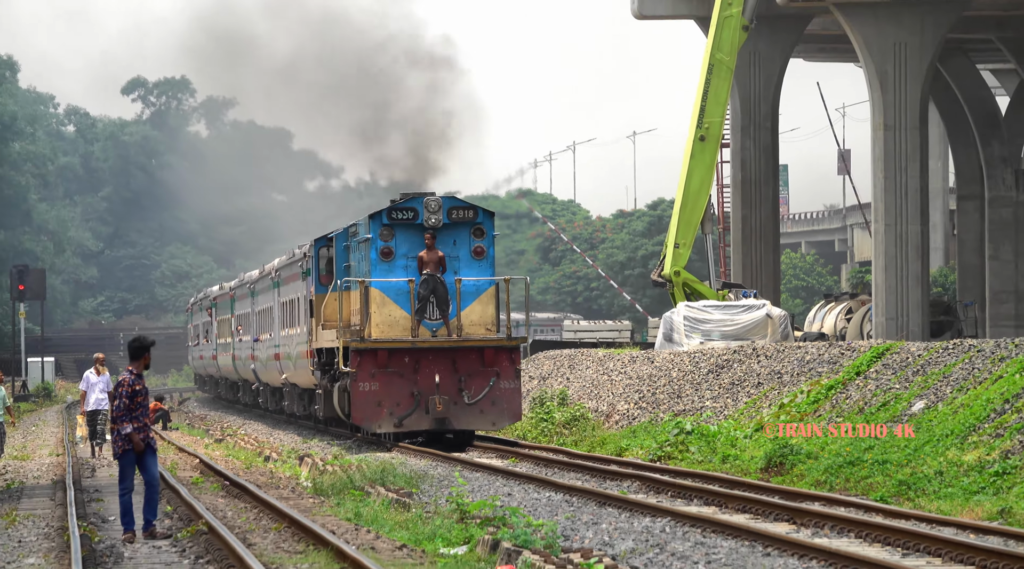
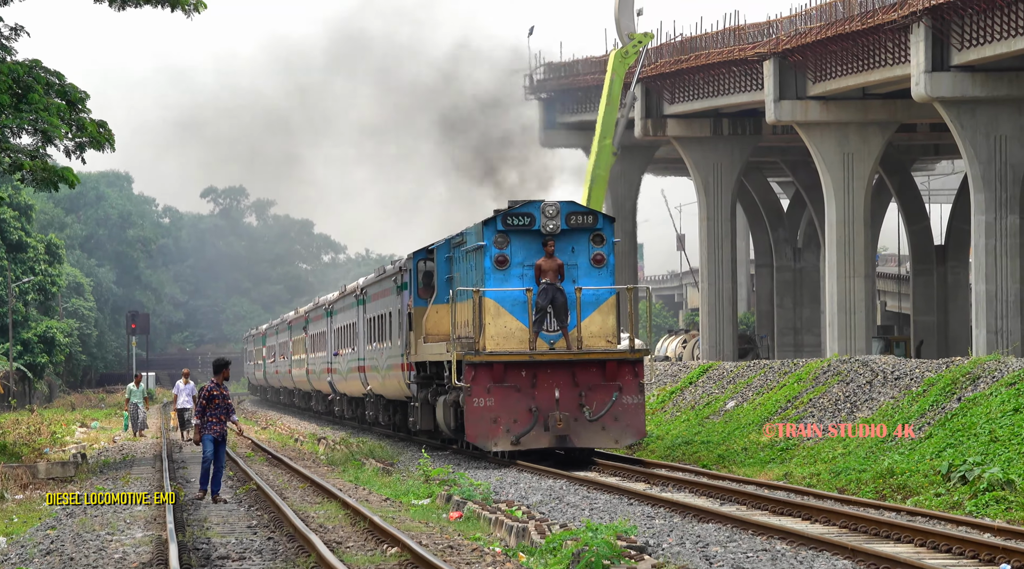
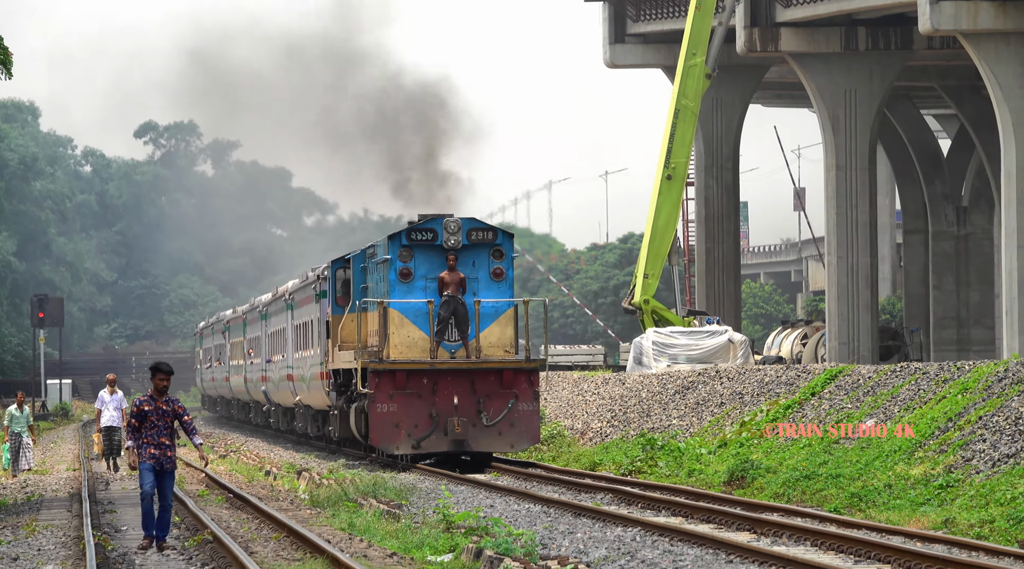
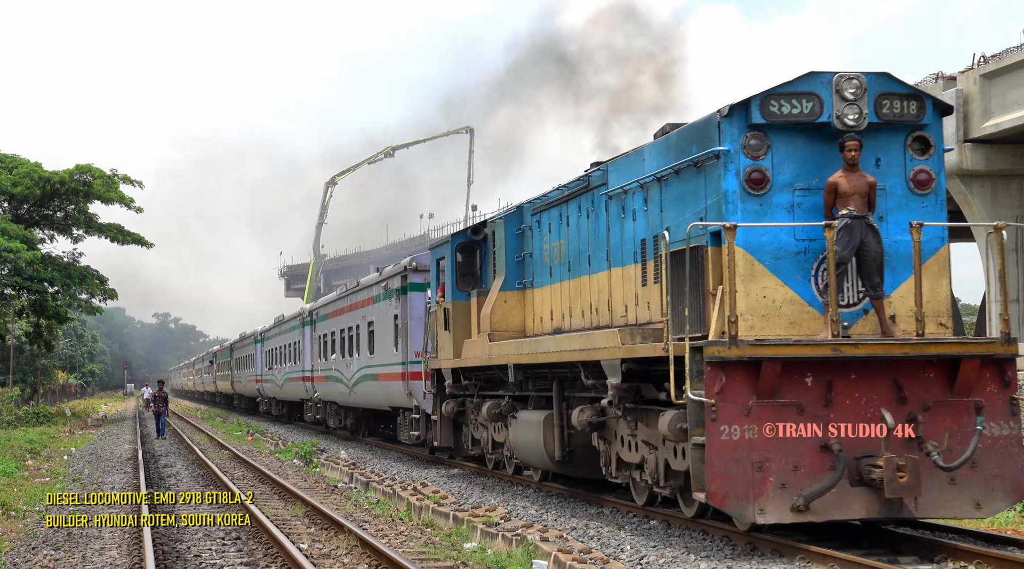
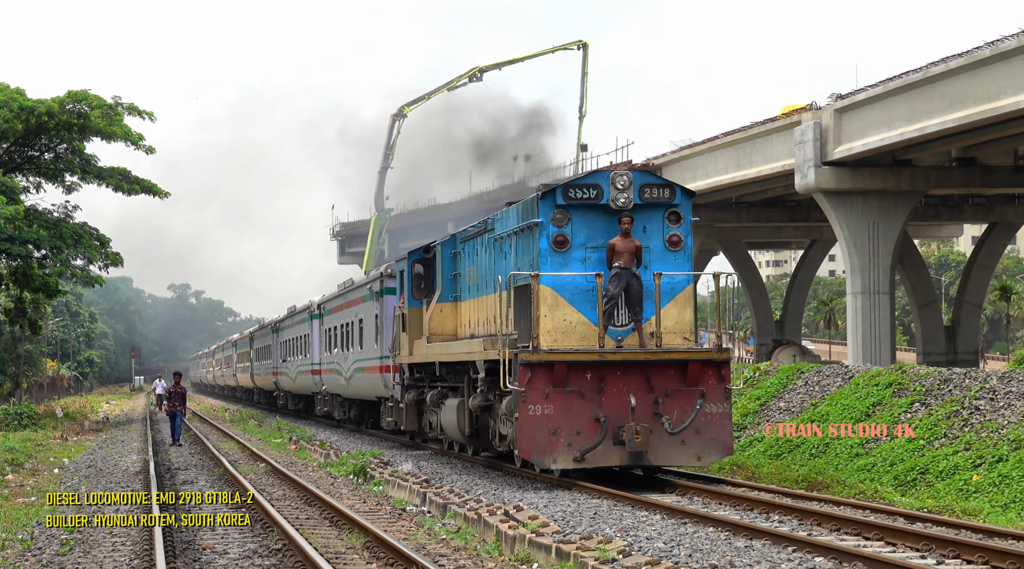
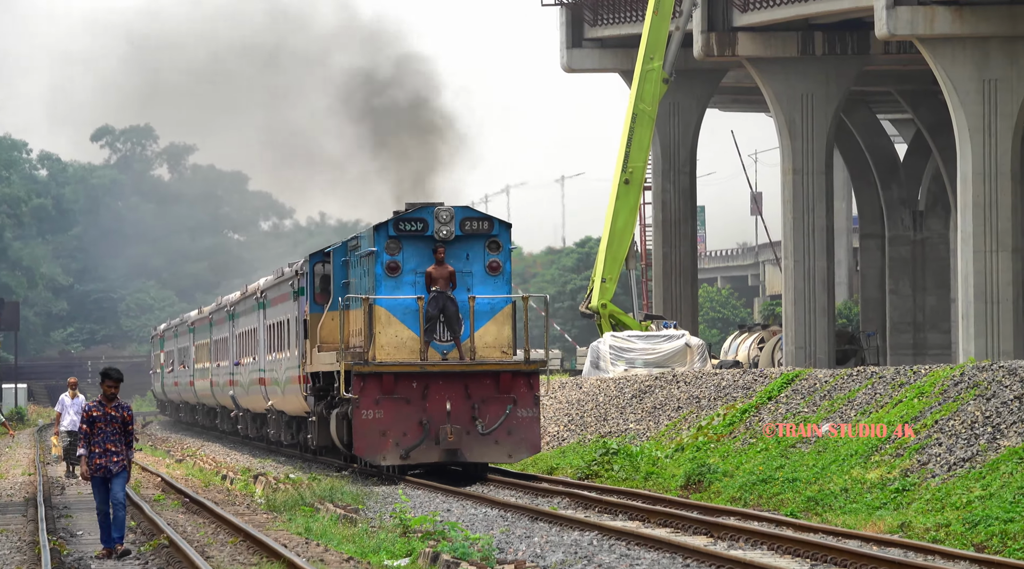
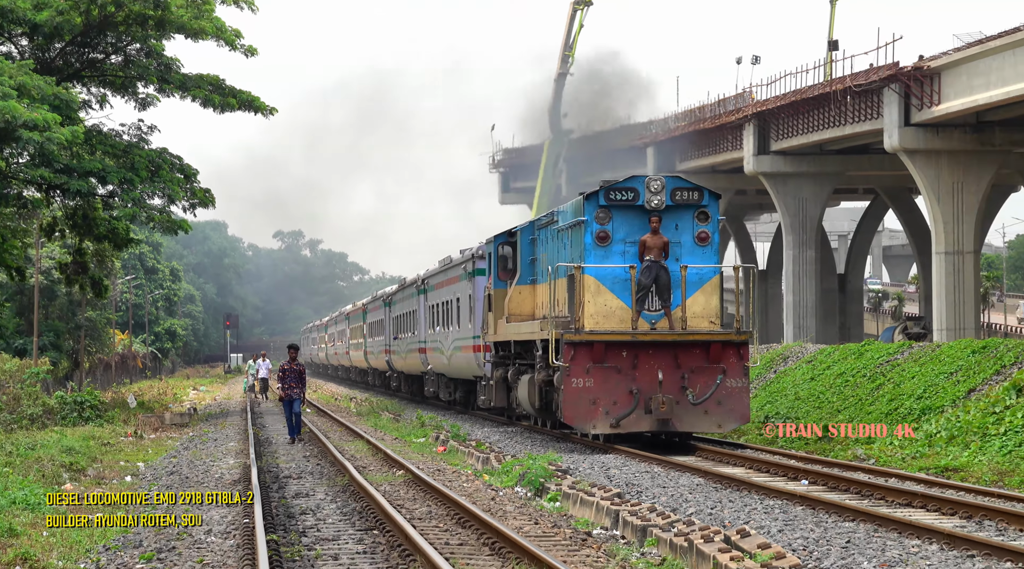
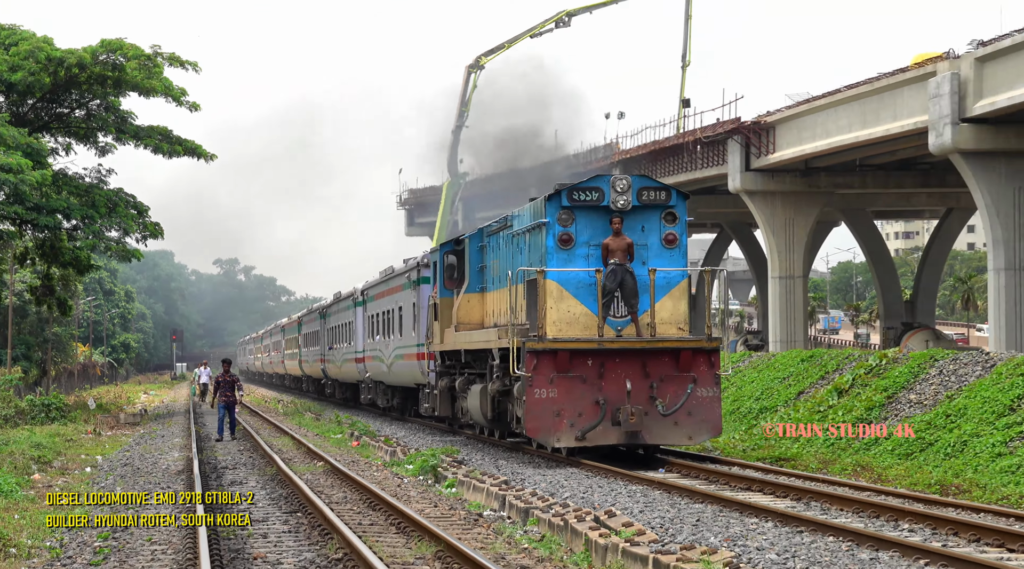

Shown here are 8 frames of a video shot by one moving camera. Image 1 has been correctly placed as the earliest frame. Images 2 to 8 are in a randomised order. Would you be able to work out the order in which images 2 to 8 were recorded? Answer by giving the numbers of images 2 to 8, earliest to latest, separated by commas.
3, 6, 2, 7, 8, 5, 4
